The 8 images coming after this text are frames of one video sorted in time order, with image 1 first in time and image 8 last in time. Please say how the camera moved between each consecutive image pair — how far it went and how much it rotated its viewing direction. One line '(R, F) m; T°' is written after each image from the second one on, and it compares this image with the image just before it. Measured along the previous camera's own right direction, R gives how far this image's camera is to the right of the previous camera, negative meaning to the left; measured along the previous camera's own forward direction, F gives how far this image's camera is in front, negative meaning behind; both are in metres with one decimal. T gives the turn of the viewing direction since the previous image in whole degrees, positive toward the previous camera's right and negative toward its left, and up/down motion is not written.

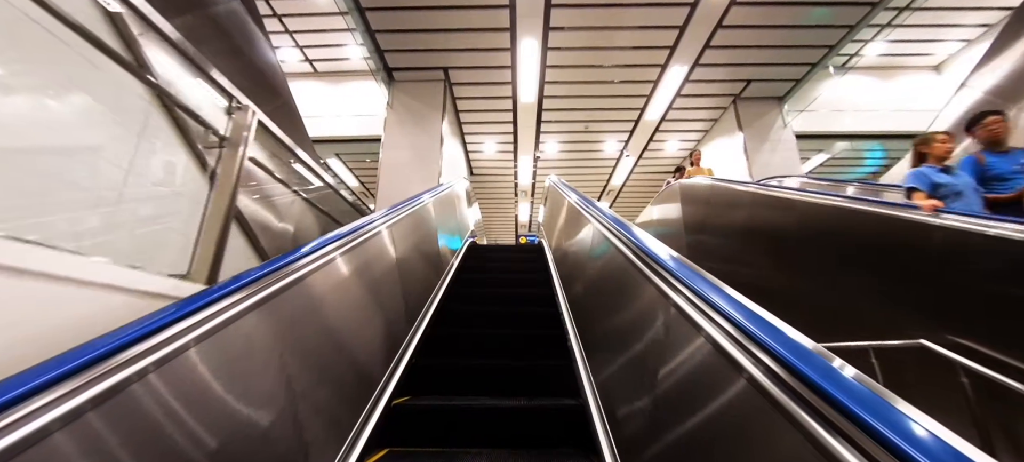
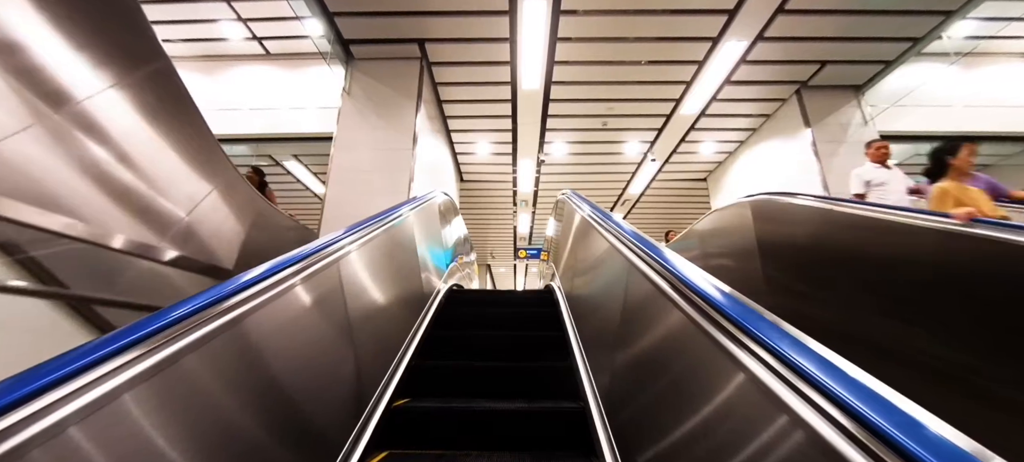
(0.0, +0.8) m; 0°
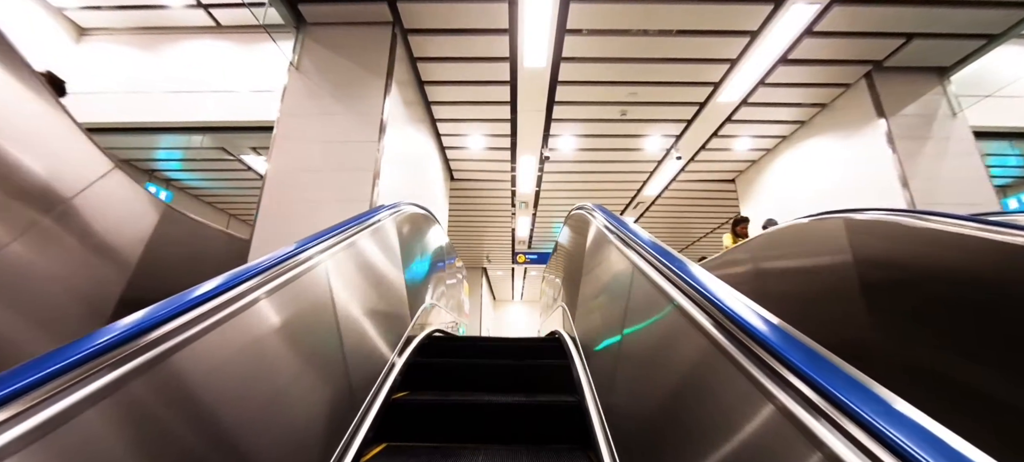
(0.0, +0.5) m; 0°
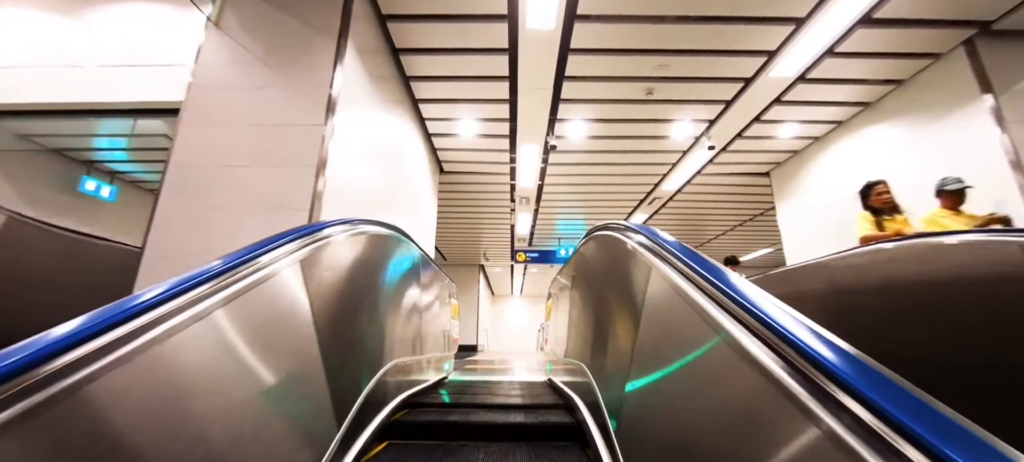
(0.0, +0.4) m; 0°
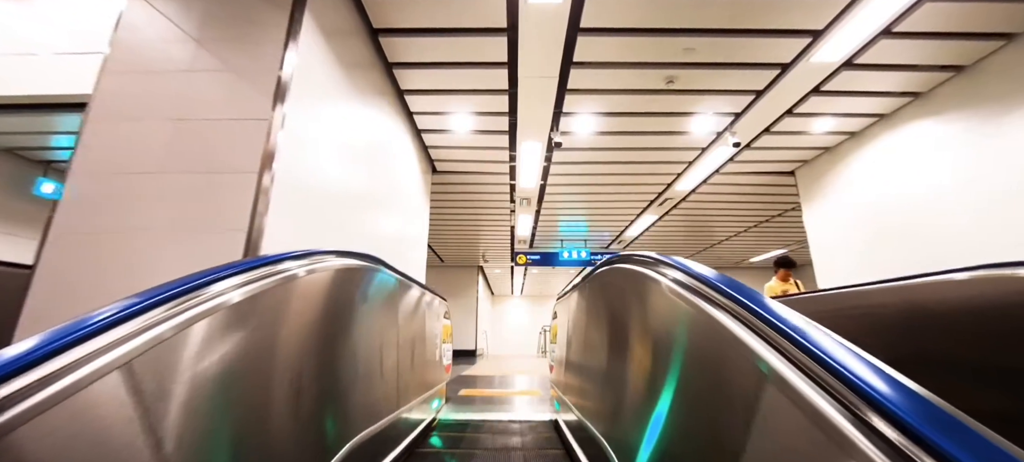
(0.0, +0.3) m; 0°
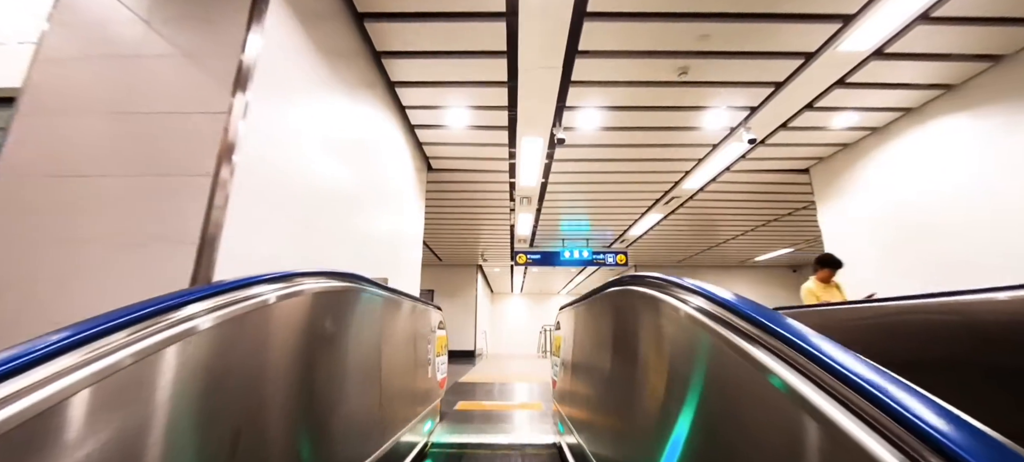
(0.0, +0.1) m; 0°
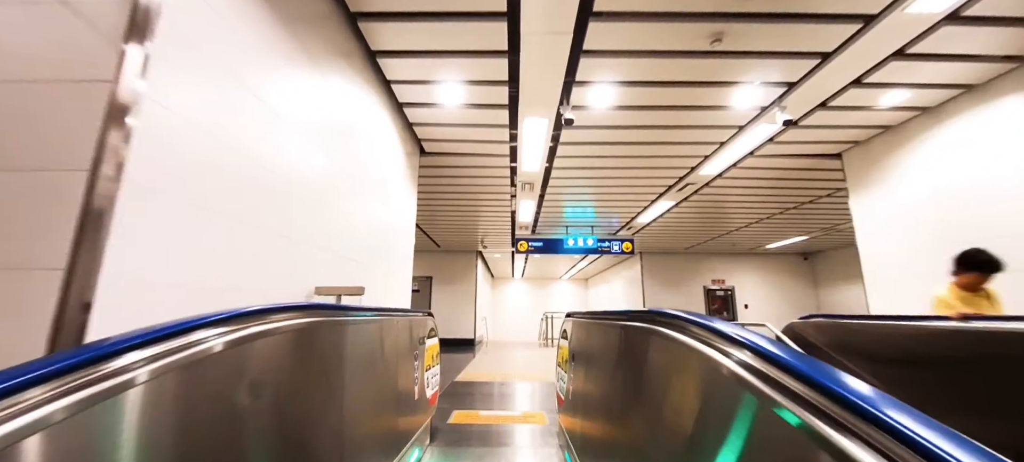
(0.0, +0.2) m; 0°
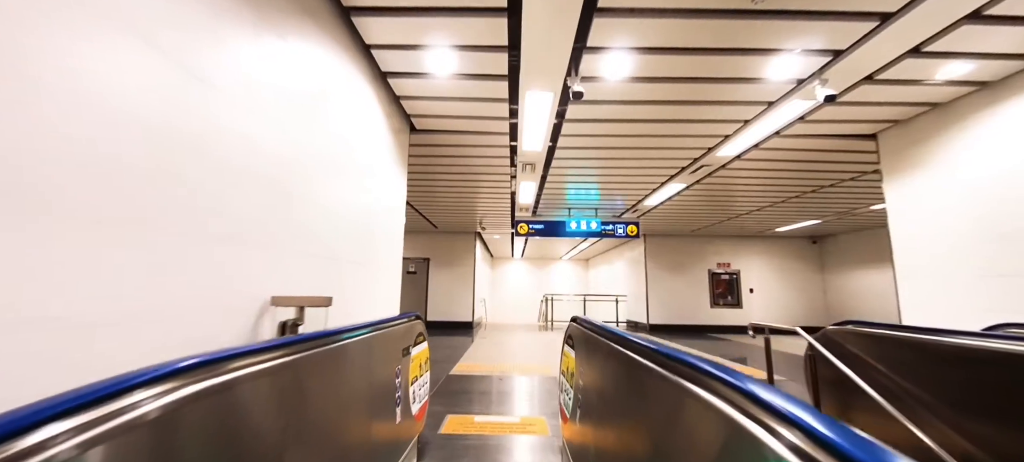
(0.0, +0.2) m; 0°
